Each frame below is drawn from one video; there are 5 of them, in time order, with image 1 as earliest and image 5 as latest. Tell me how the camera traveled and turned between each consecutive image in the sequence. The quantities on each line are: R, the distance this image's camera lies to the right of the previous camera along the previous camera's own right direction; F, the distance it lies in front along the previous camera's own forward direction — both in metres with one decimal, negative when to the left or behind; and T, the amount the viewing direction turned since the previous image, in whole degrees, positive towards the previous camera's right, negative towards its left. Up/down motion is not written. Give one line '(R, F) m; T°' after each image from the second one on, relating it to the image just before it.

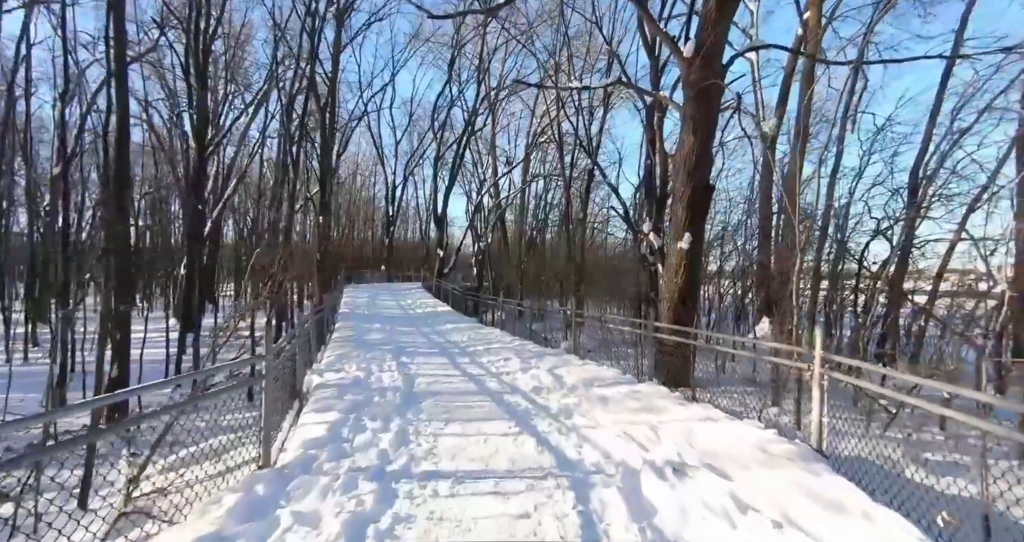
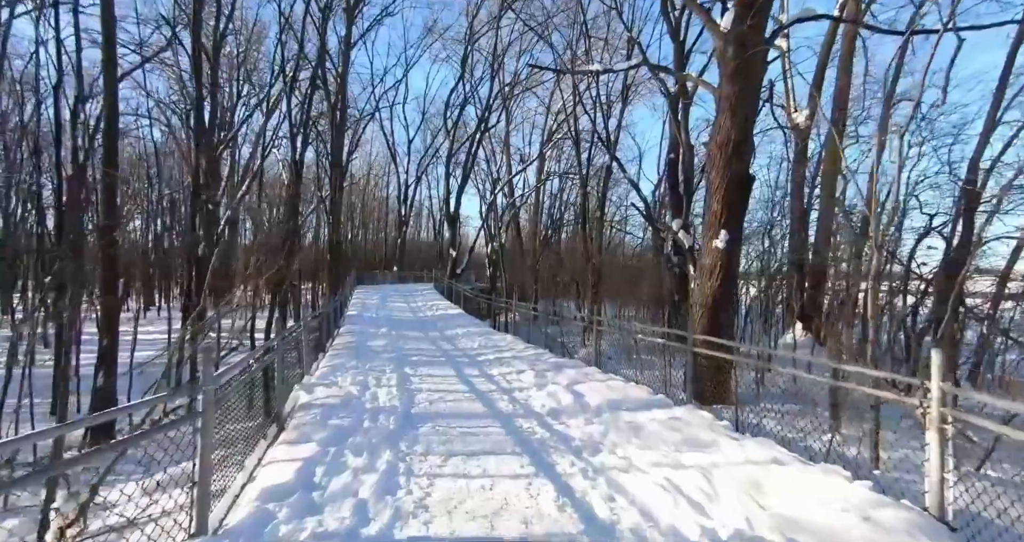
(0.0, +0.8) m; -2°
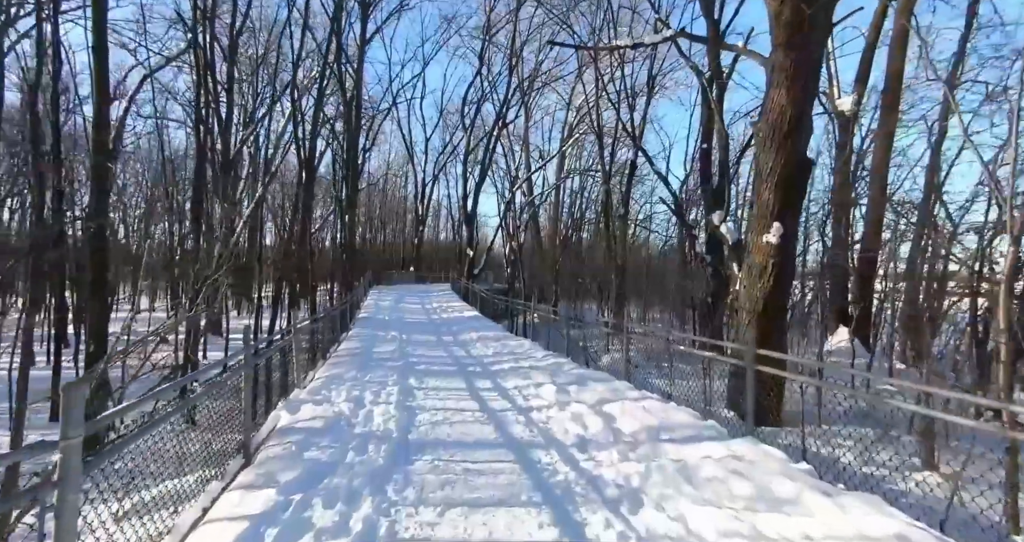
(0.0, +0.9) m; -2°
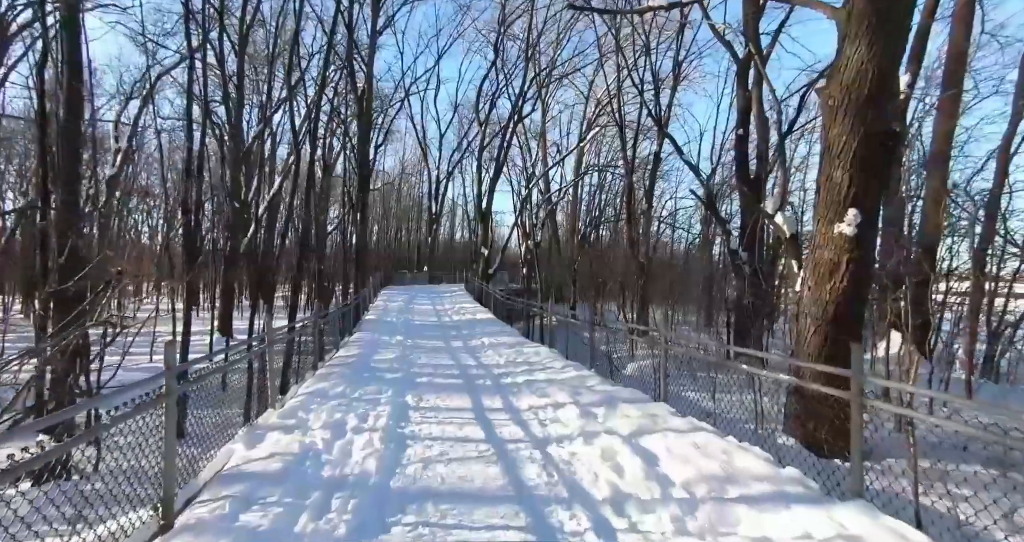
(0.0, +1.0) m; -2°
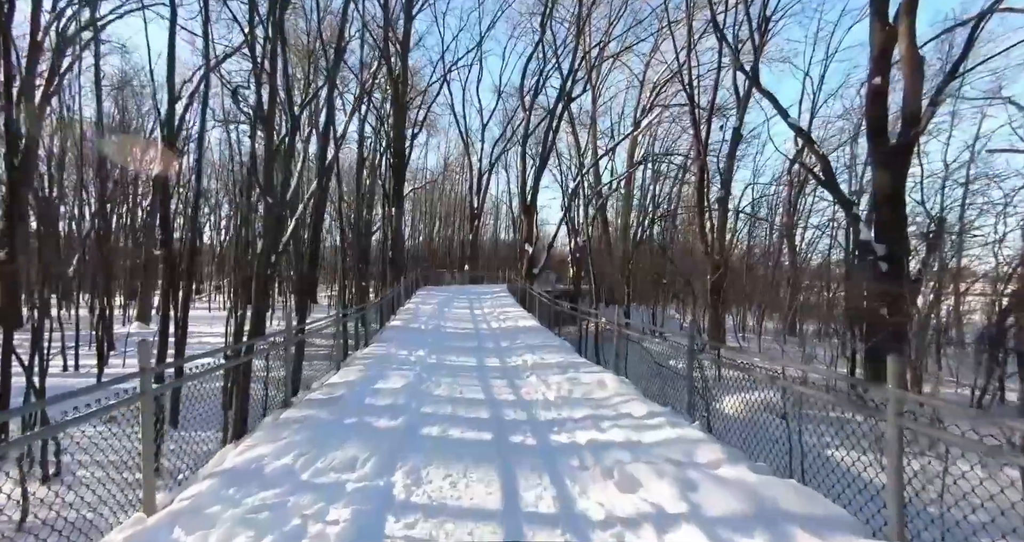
(-0.1, +2.5) m; -5°
